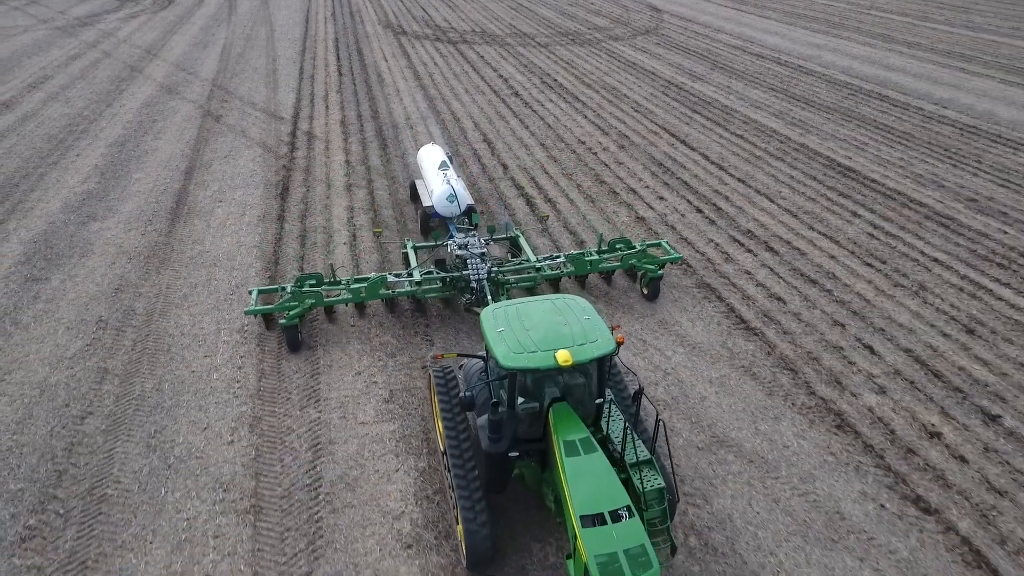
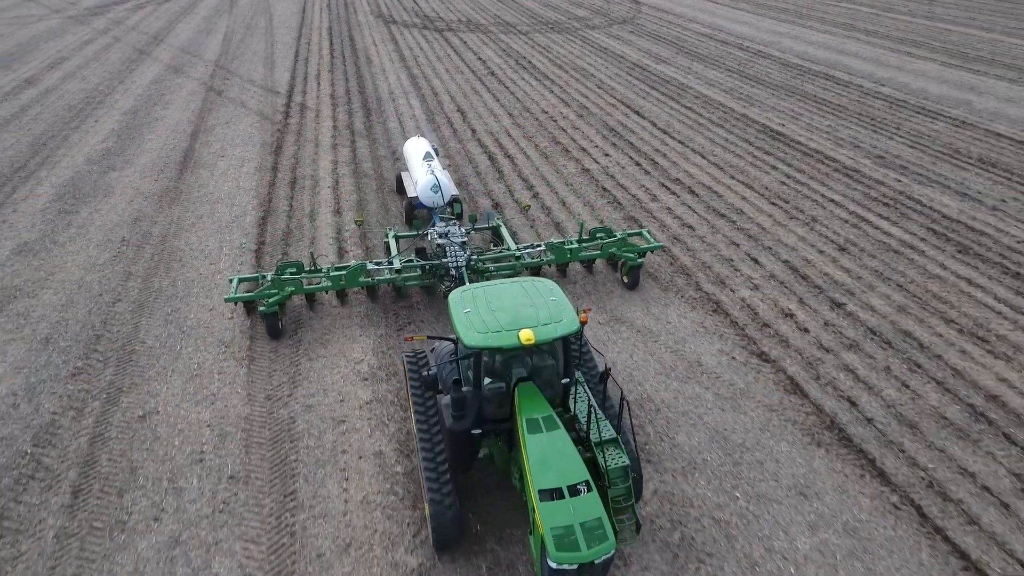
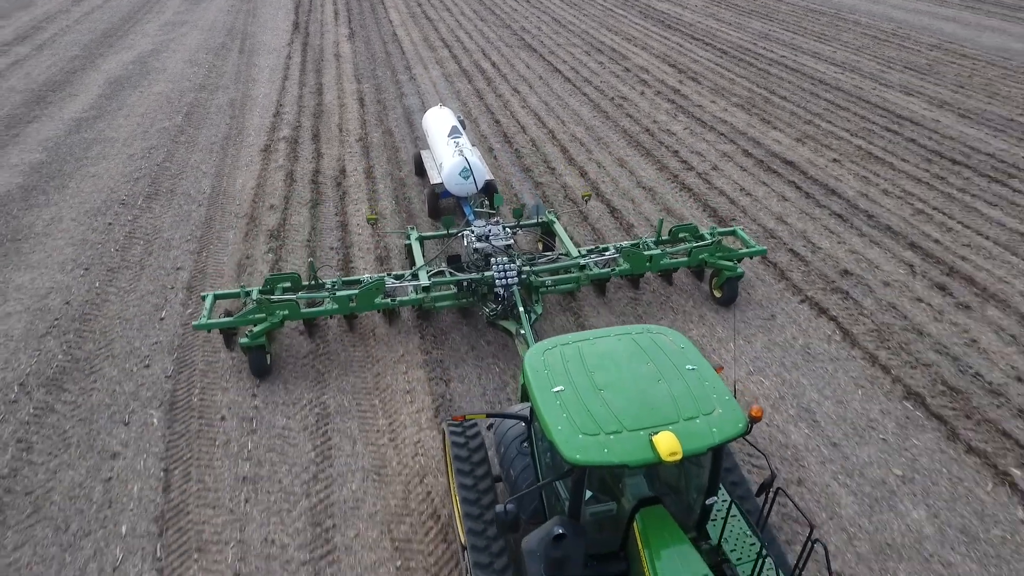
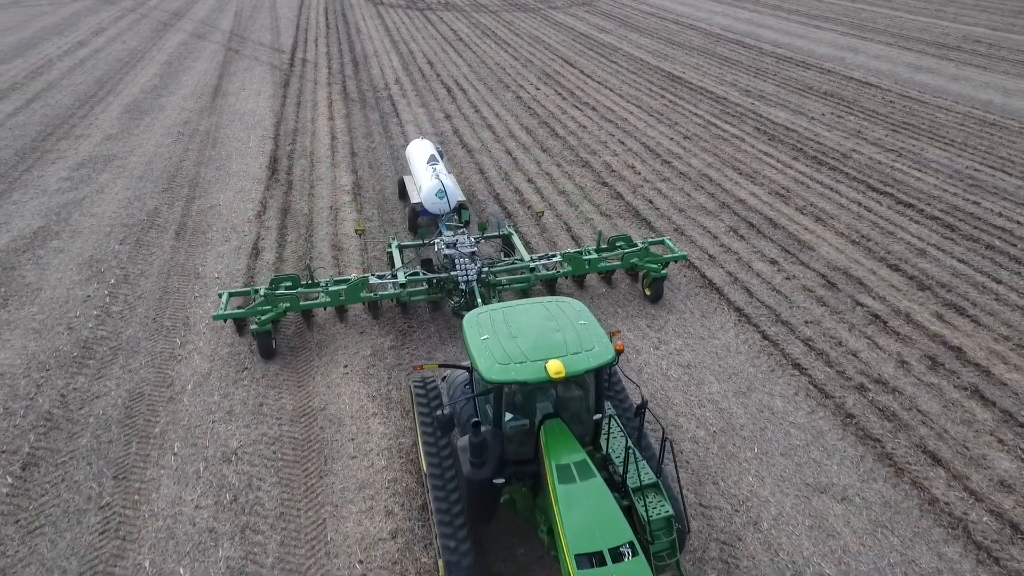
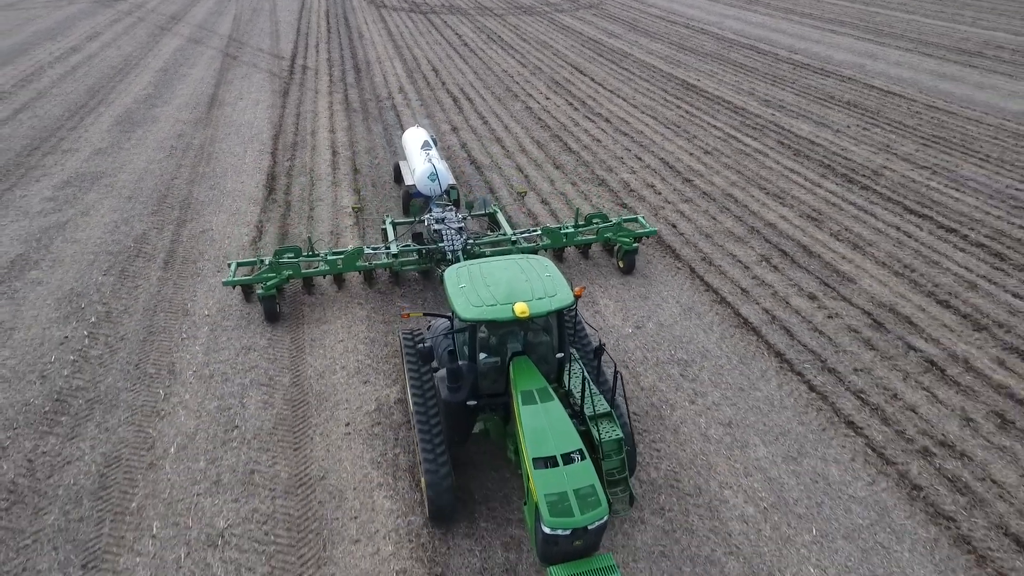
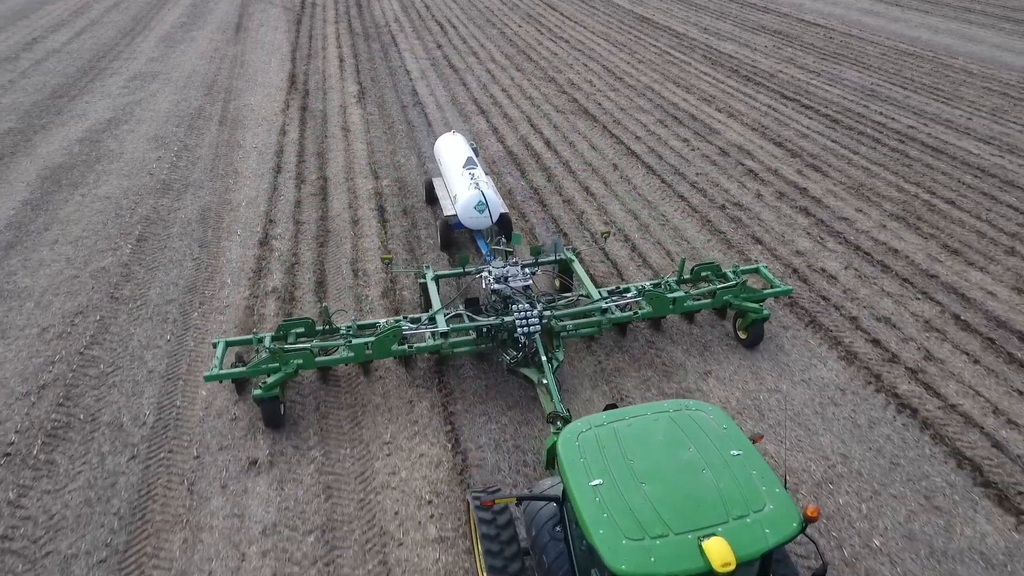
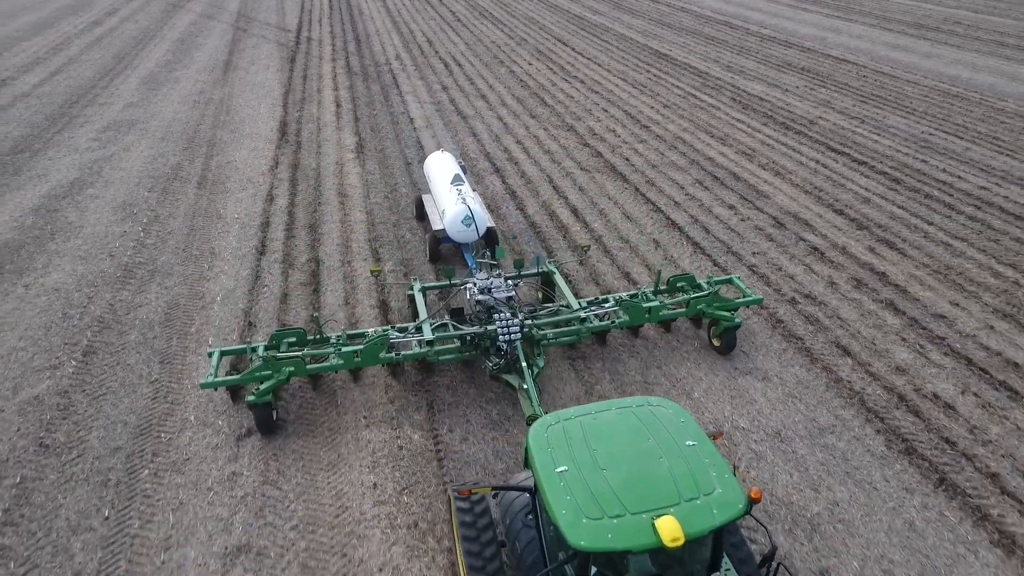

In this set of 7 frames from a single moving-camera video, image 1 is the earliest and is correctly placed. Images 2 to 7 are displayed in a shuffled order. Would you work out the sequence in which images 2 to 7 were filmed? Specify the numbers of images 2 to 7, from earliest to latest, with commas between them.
2, 5, 4, 7, 6, 3
